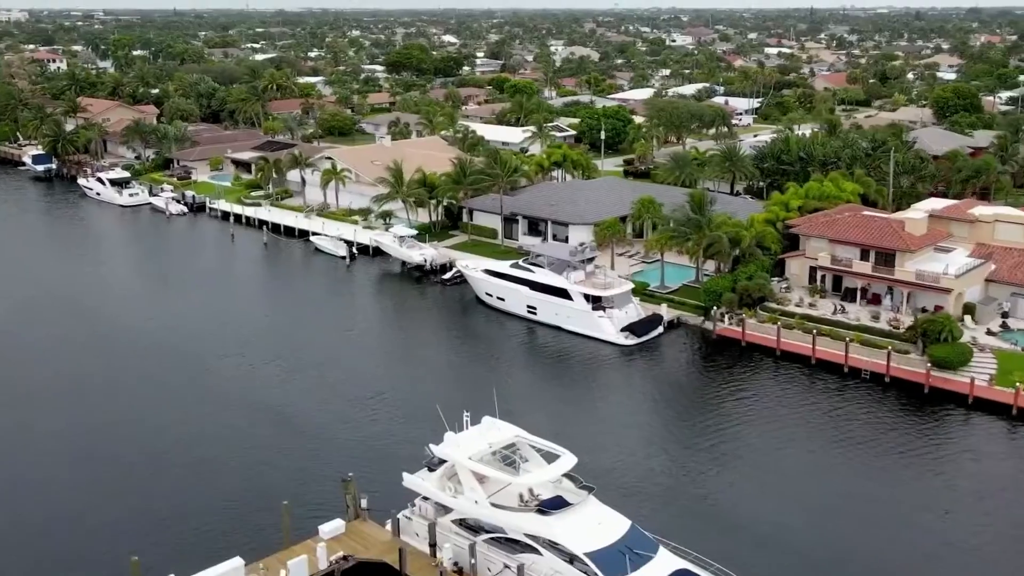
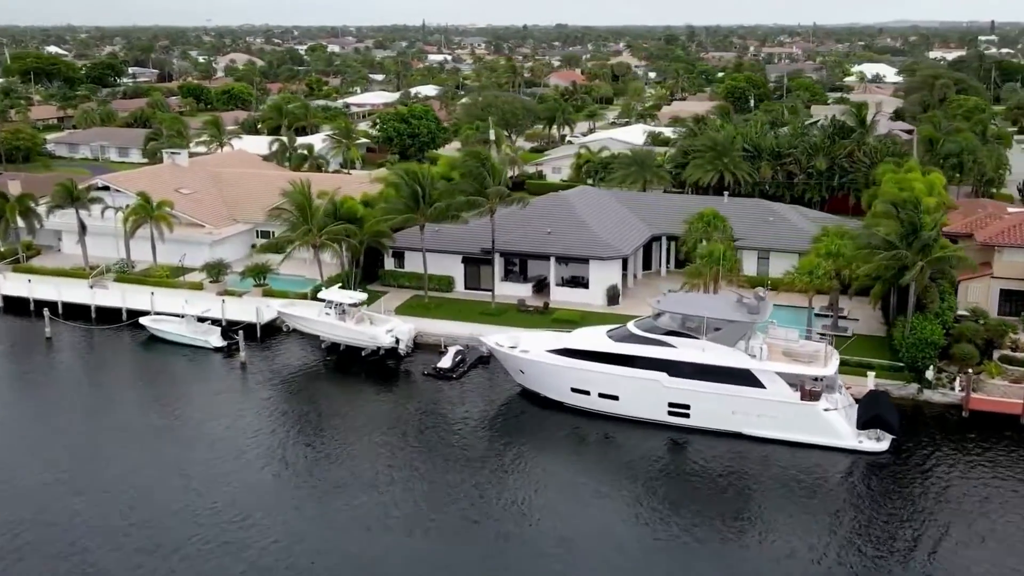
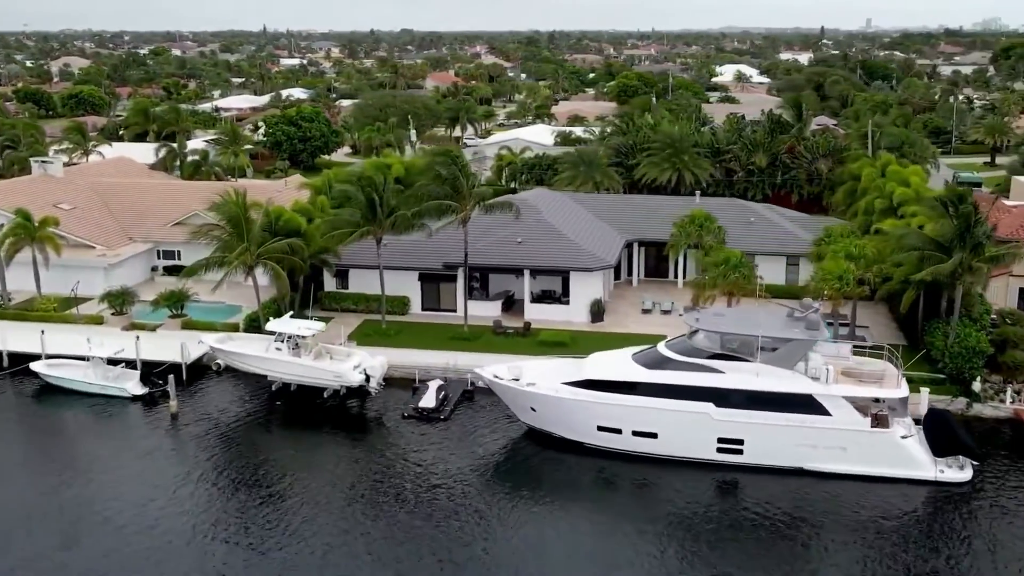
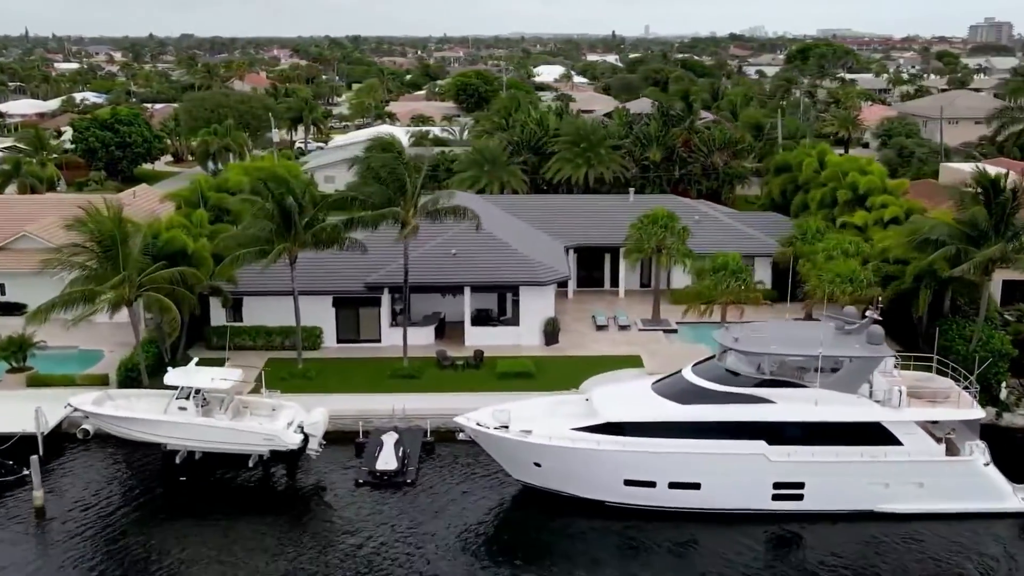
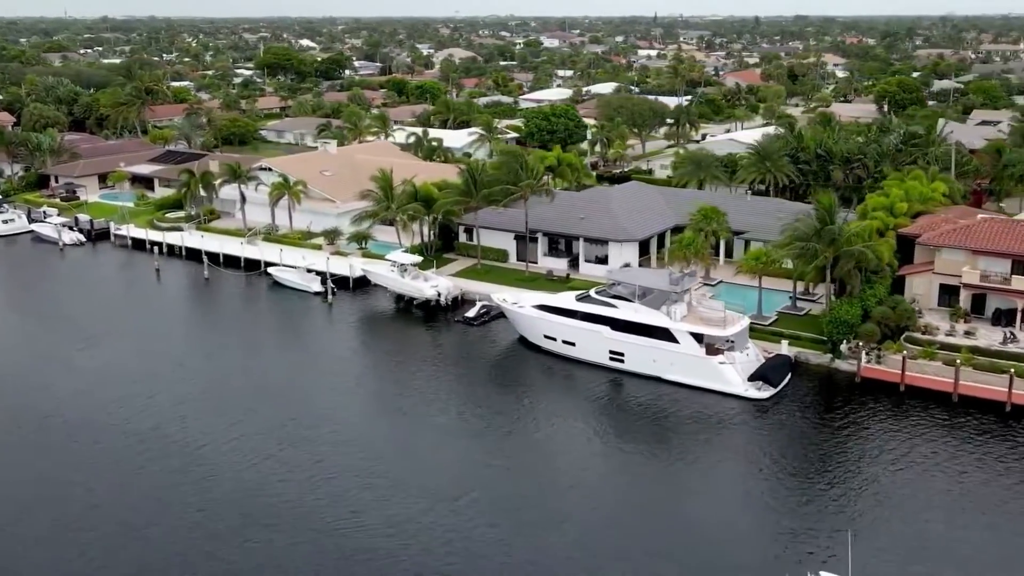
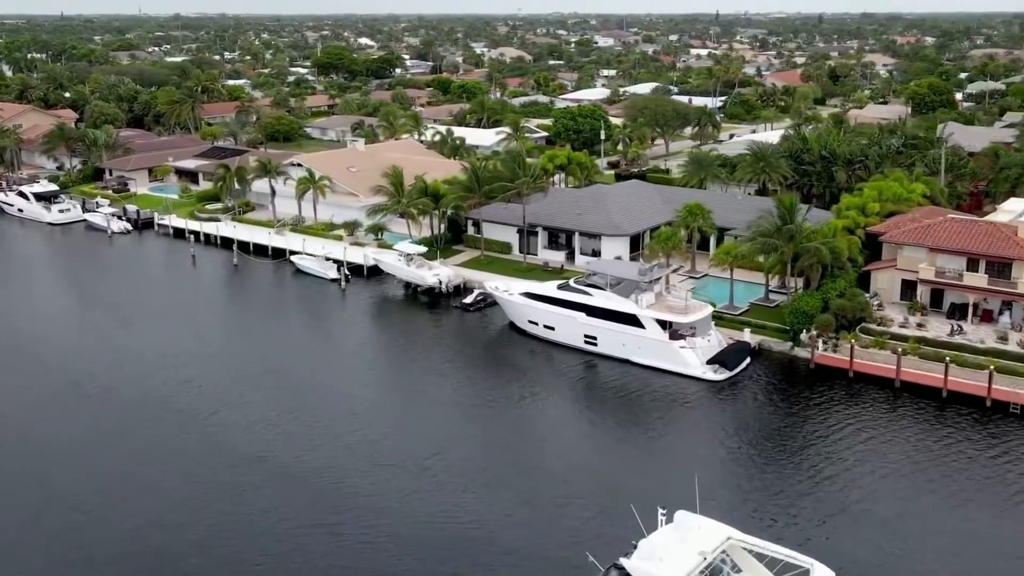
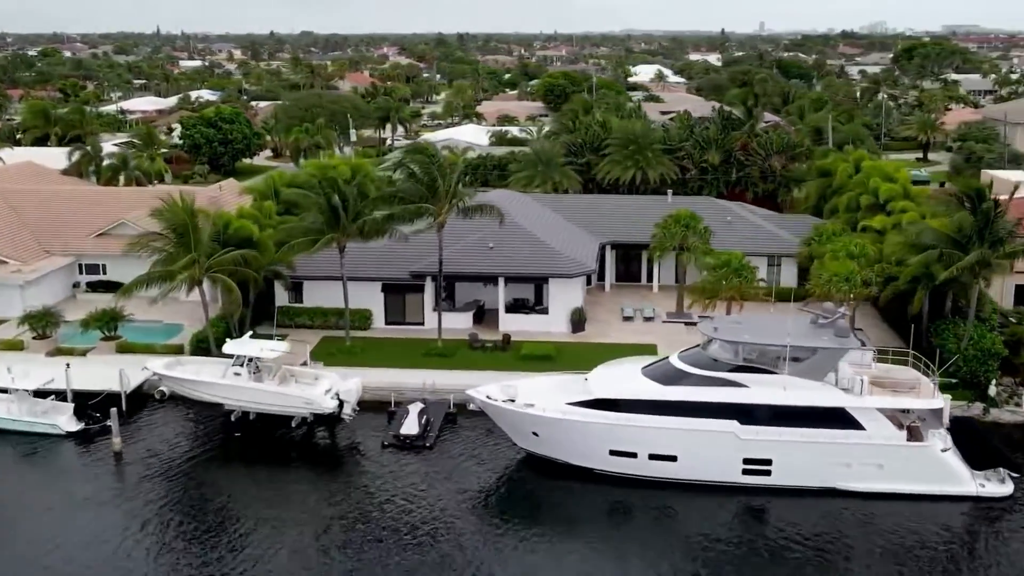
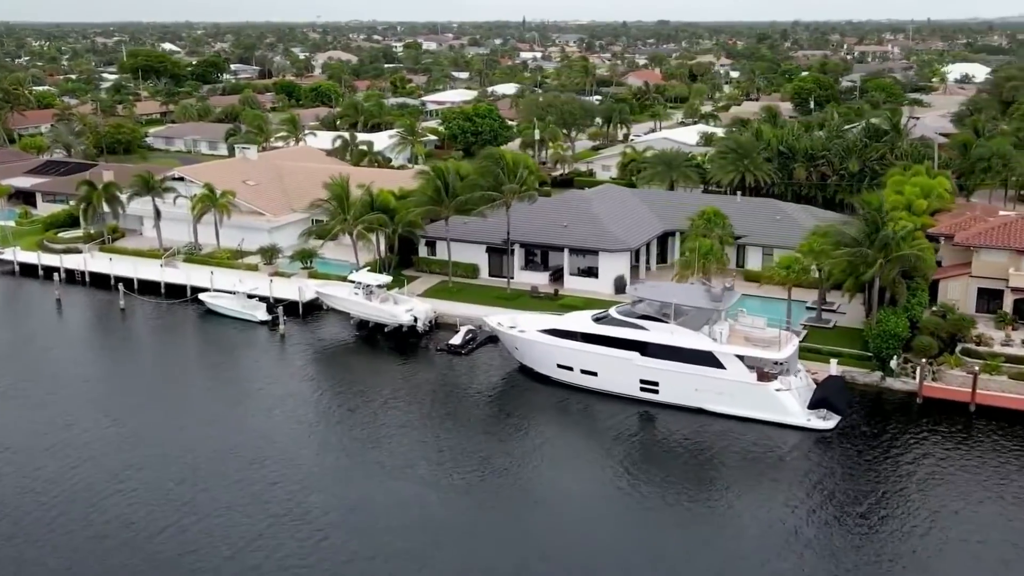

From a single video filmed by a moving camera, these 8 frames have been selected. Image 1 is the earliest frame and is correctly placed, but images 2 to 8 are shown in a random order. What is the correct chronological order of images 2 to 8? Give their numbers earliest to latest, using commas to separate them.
6, 5, 8, 2, 3, 7, 4
